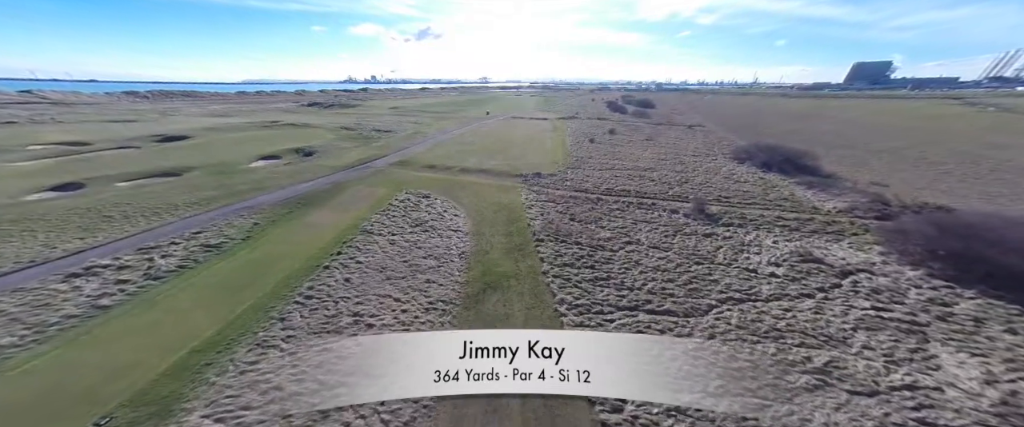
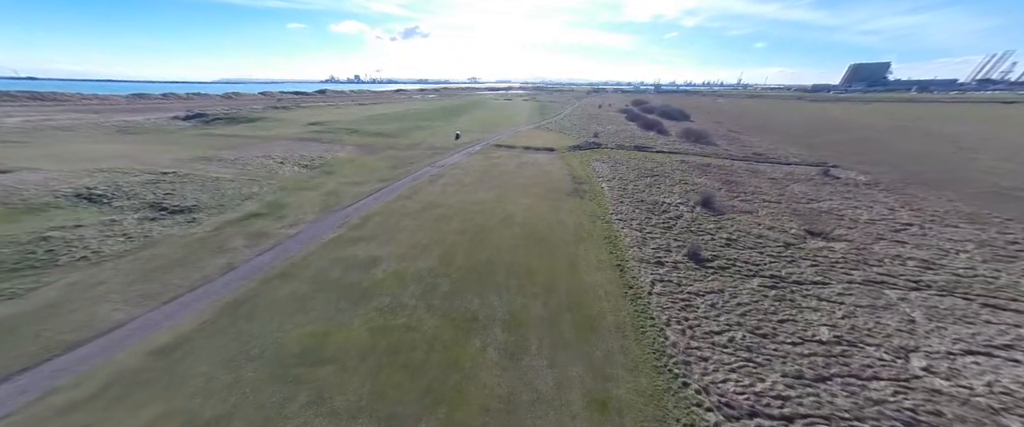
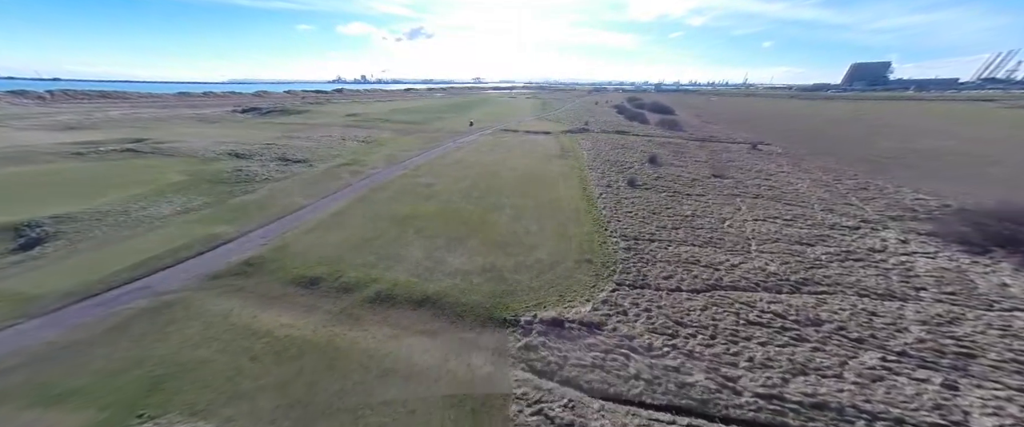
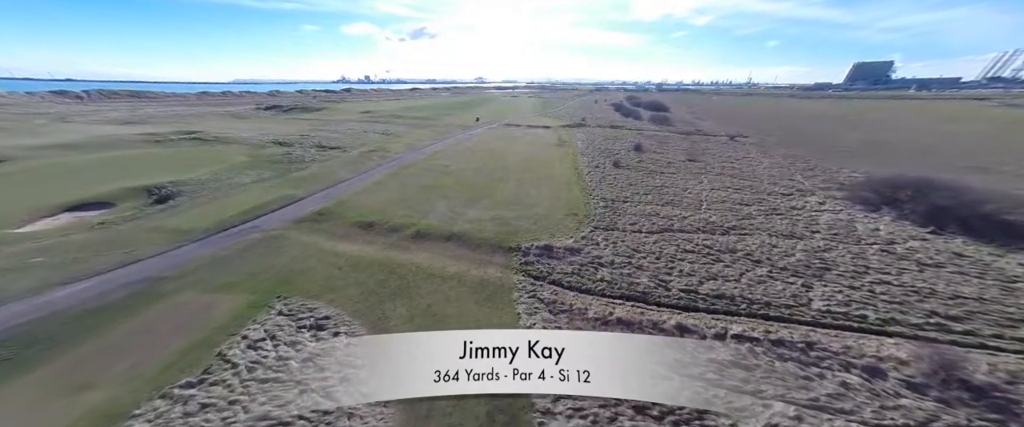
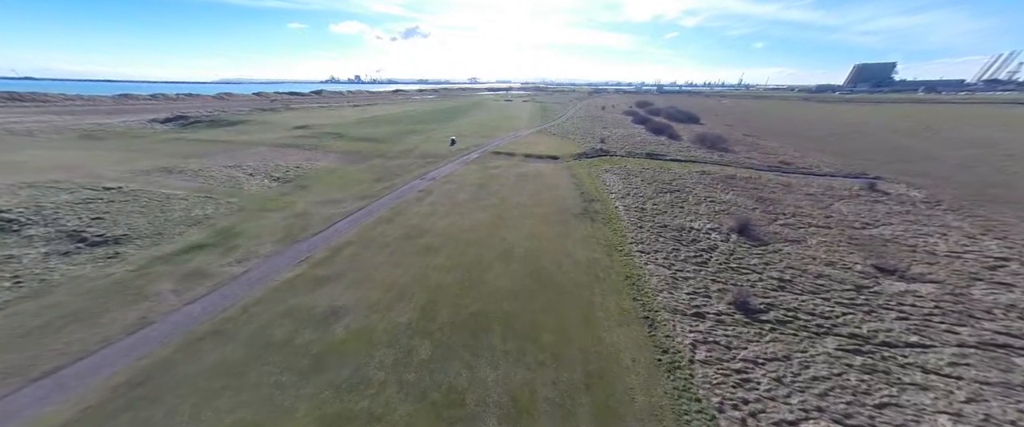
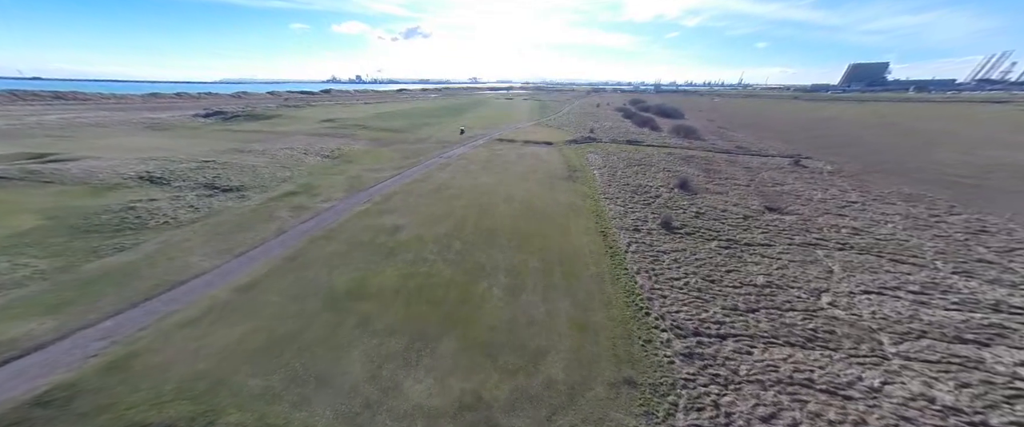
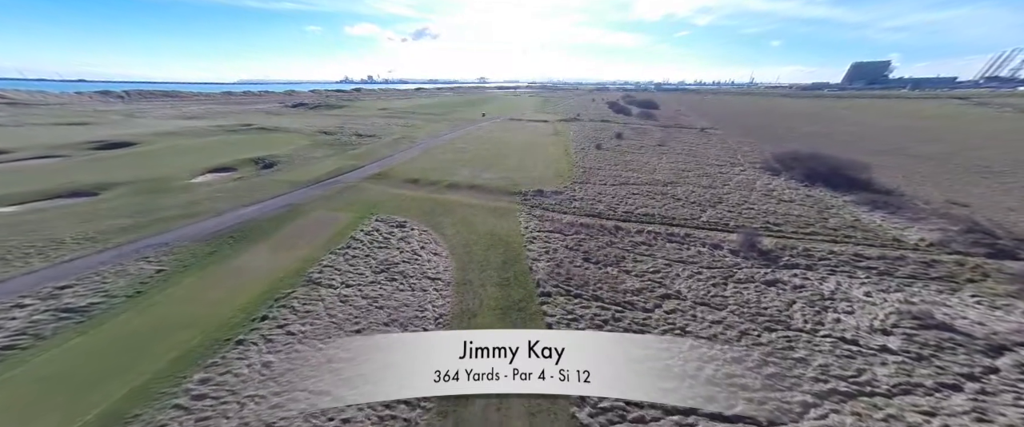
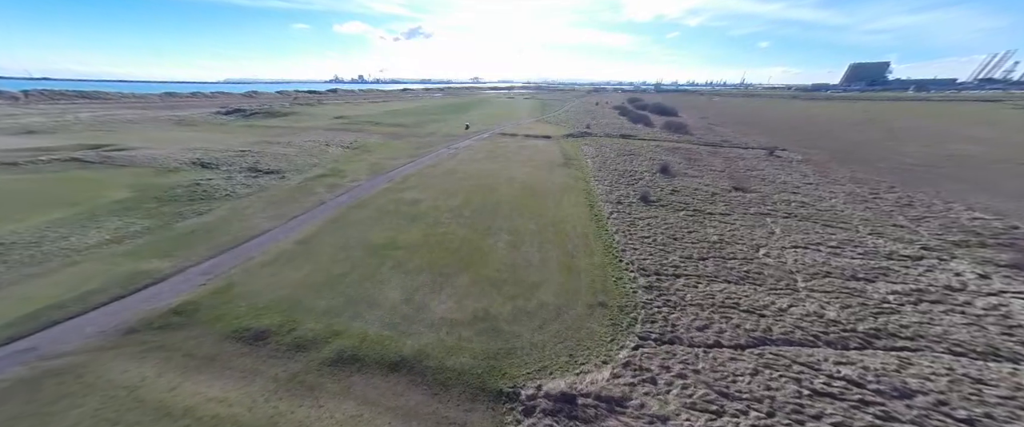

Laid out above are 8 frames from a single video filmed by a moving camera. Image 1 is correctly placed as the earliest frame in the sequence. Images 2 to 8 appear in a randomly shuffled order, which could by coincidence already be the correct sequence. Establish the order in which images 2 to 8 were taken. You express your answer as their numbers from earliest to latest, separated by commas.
7, 4, 3, 8, 6, 2, 5
